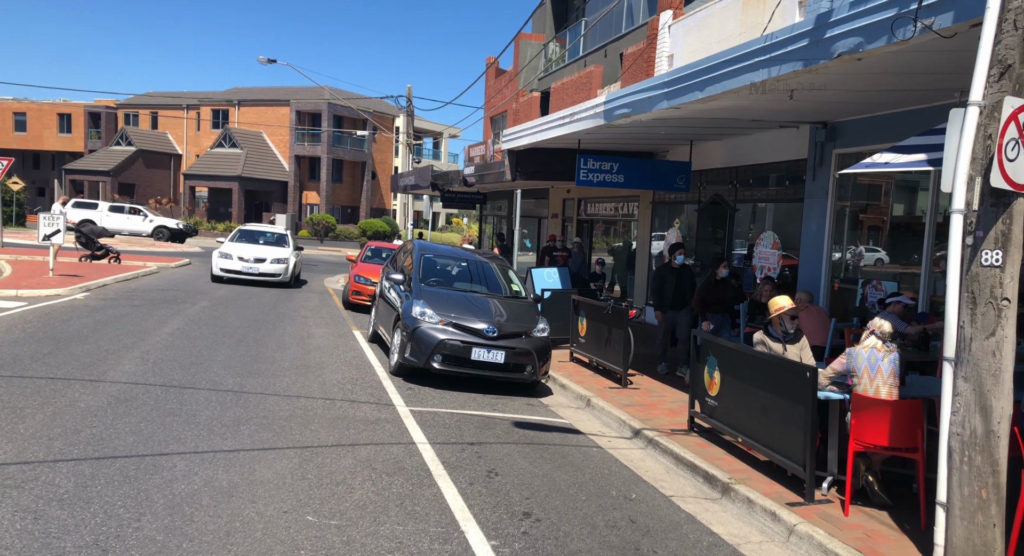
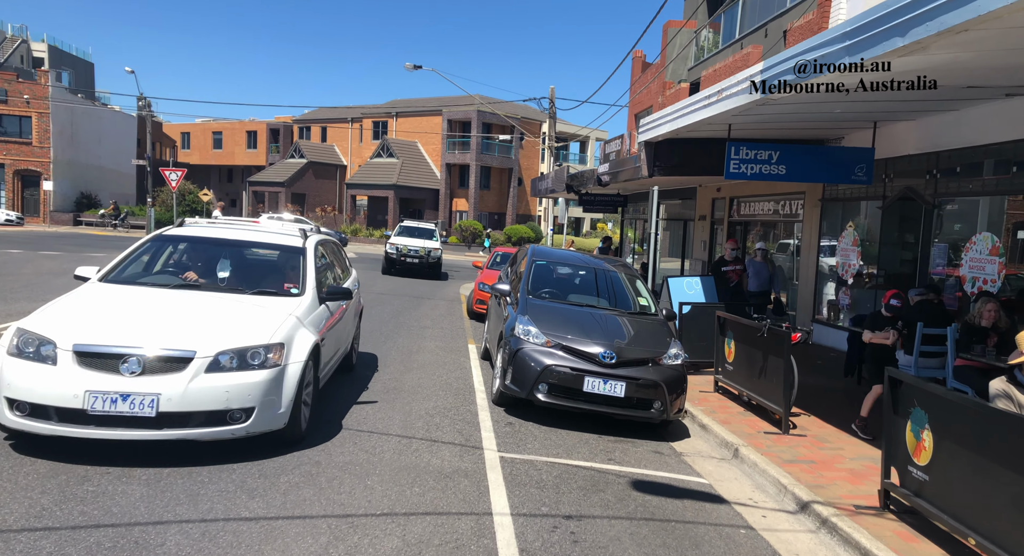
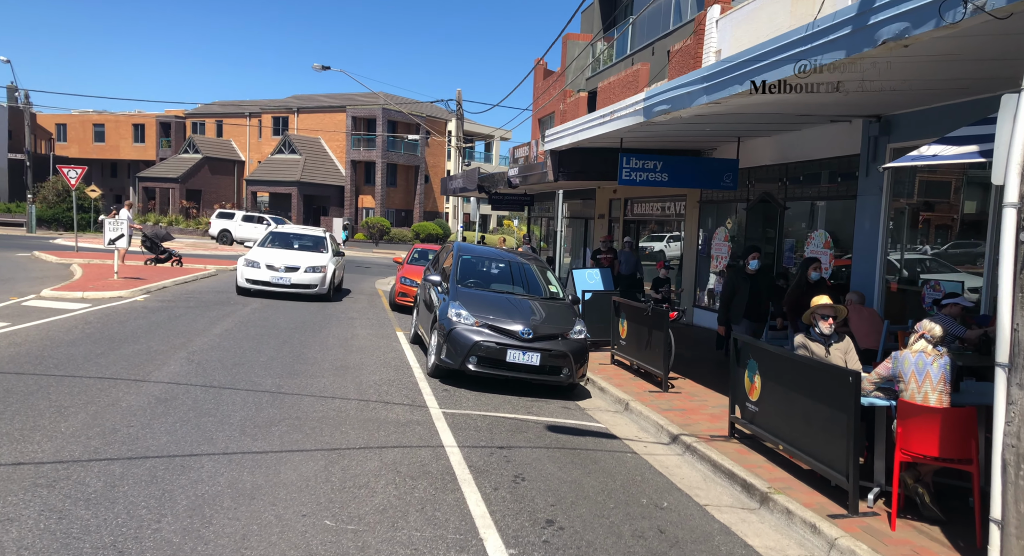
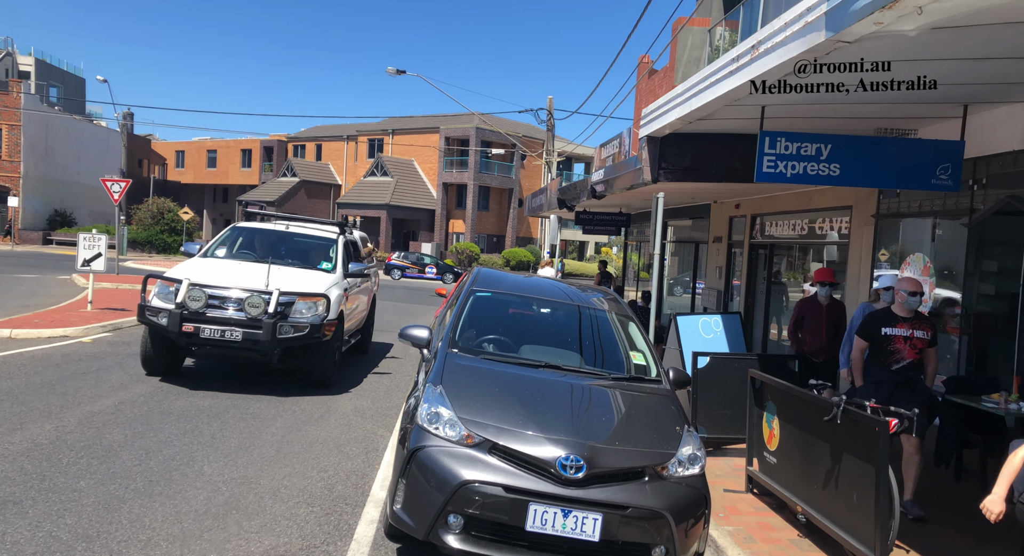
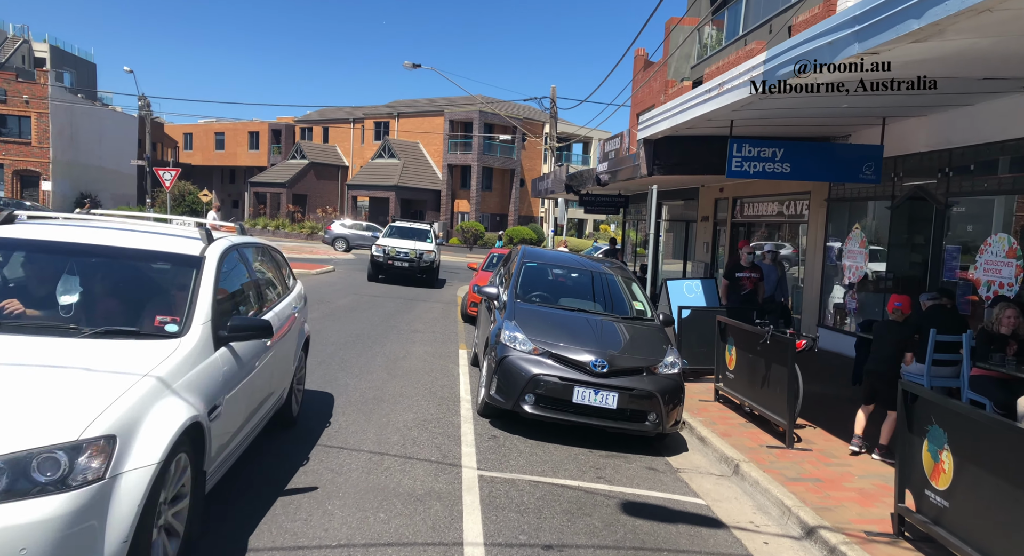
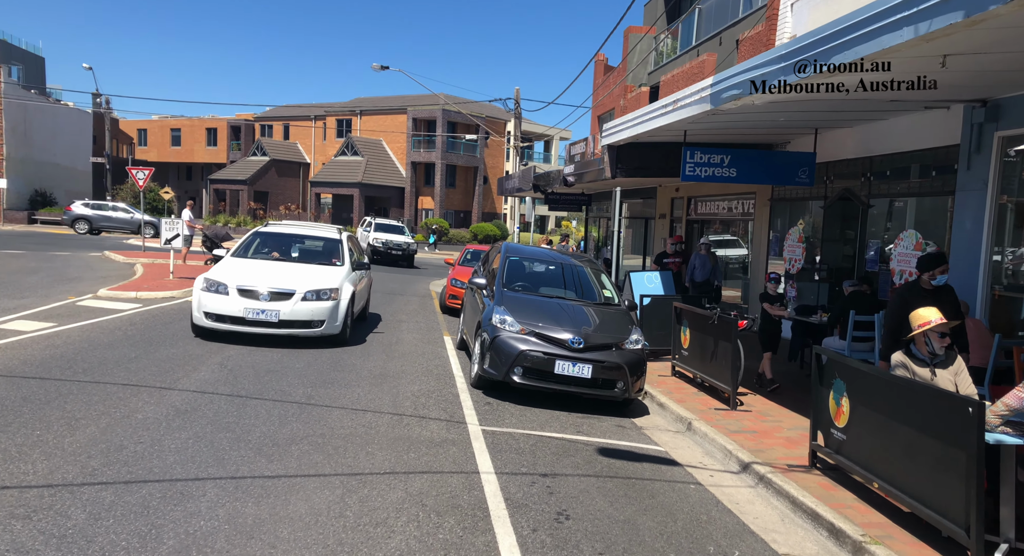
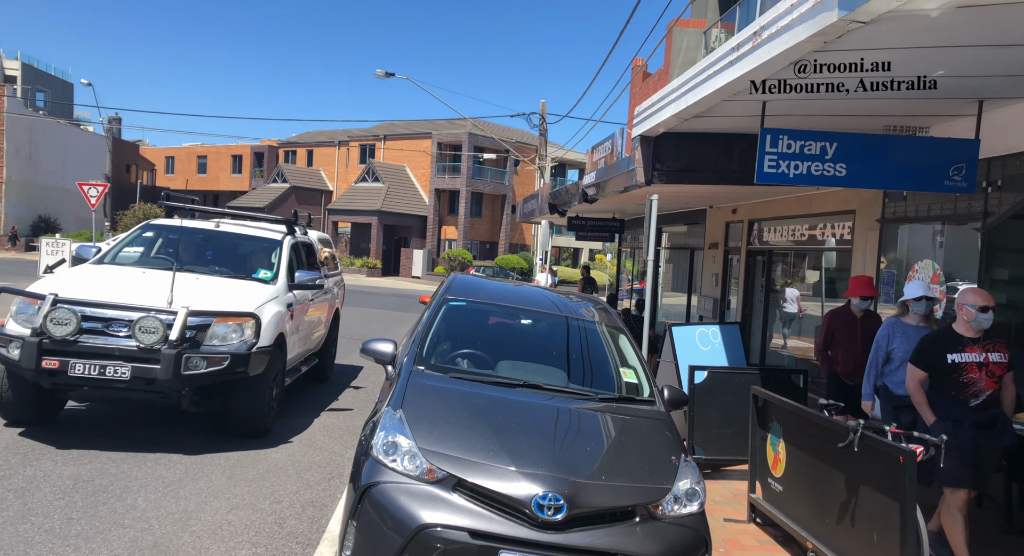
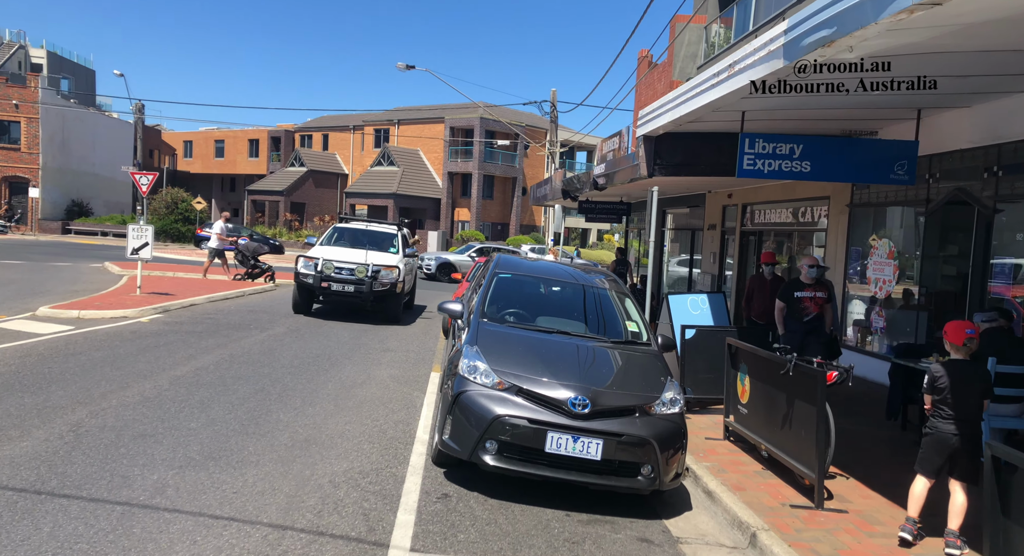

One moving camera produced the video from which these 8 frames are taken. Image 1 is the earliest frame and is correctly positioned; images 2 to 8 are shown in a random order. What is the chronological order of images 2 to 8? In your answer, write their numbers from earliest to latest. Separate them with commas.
3, 6, 2, 5, 8, 4, 7
